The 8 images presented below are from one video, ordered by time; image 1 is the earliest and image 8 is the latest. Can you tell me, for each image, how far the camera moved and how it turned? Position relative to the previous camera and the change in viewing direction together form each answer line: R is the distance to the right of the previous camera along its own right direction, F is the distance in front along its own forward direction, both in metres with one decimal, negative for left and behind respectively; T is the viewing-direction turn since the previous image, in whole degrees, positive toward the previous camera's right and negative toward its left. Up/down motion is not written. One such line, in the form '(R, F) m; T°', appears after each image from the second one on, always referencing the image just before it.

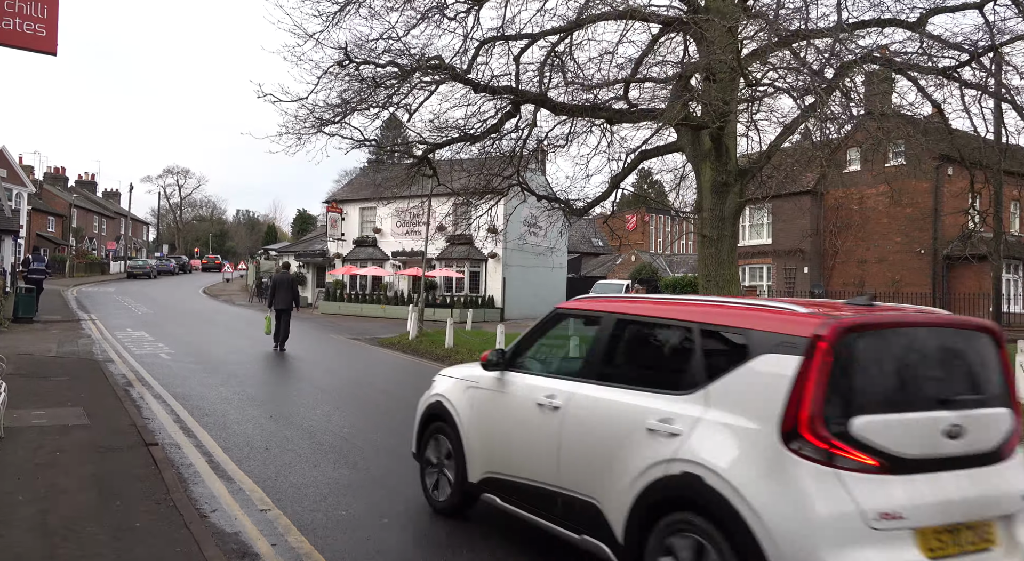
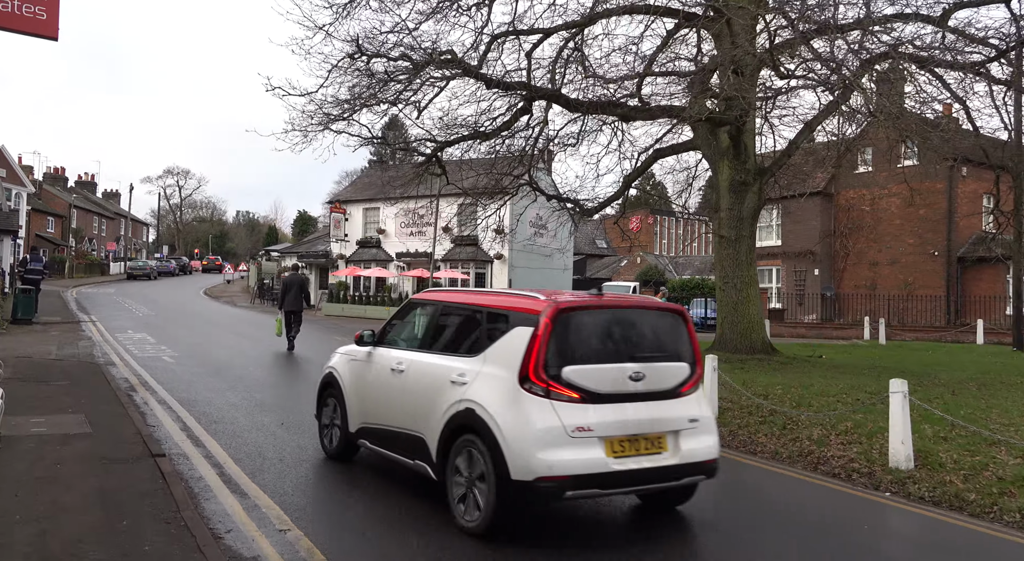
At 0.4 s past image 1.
(-0.2, +0.3) m; 0°
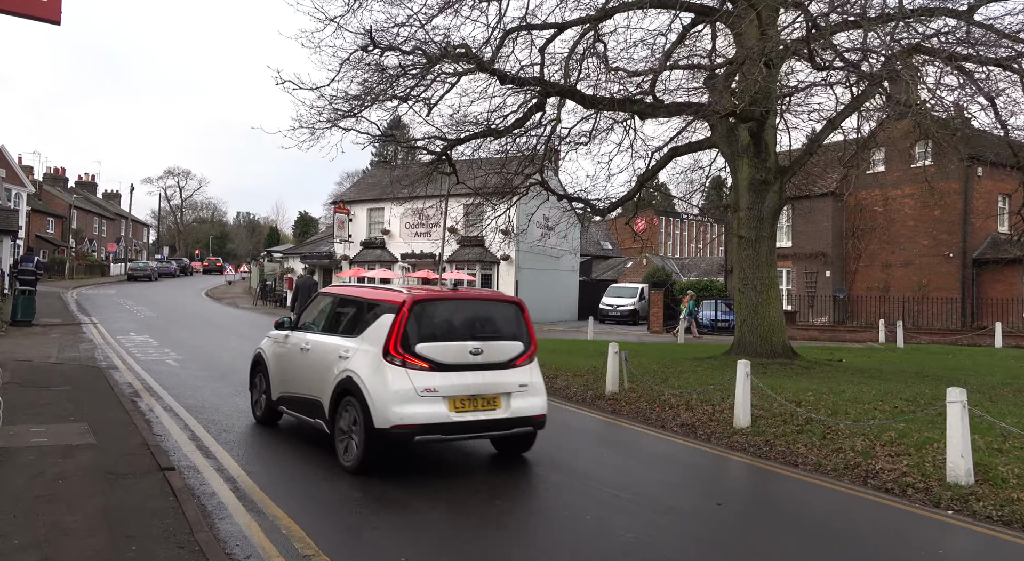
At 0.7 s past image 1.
(-0.2, +0.3) m; 0°
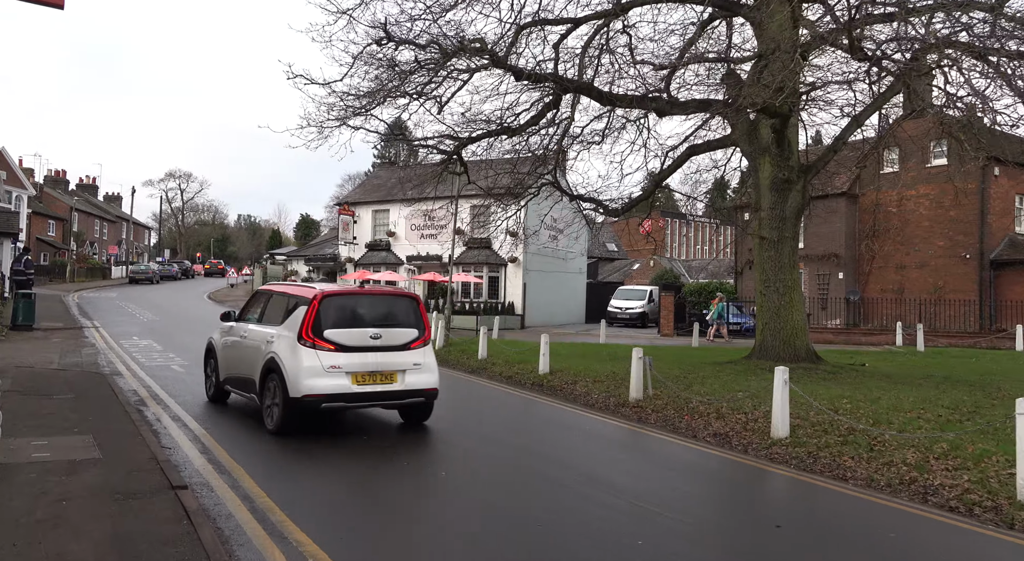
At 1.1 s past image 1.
(-0.3, +0.3) m; 0°
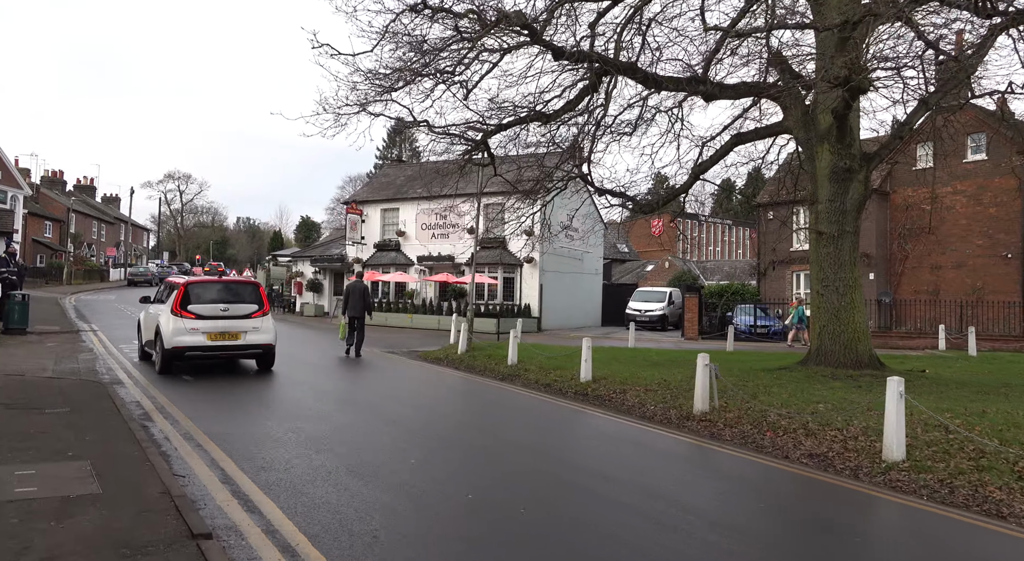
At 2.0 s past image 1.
(-0.6, +0.9) m; 0°
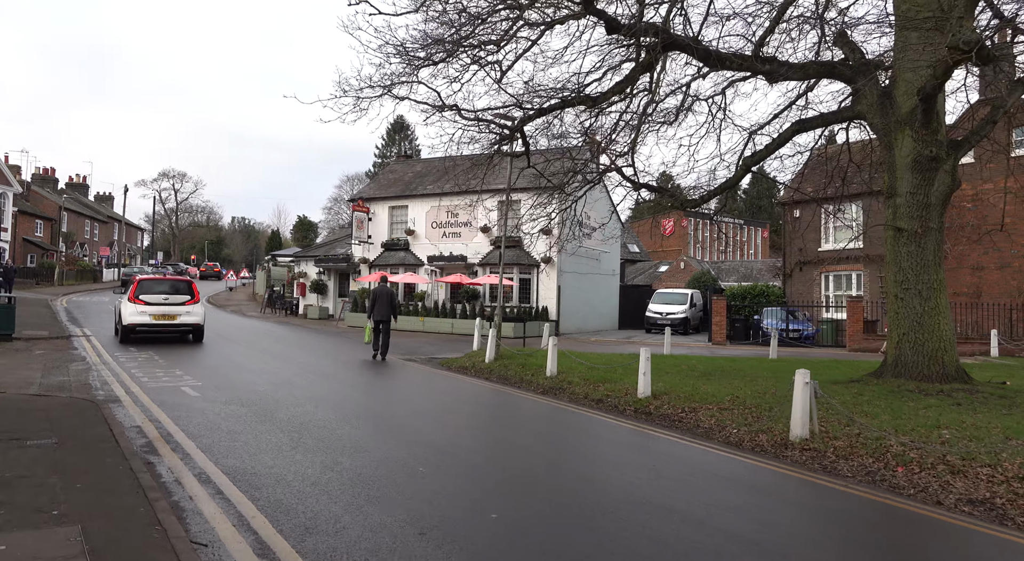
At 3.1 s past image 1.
(-0.7, +1.1) m; 0°
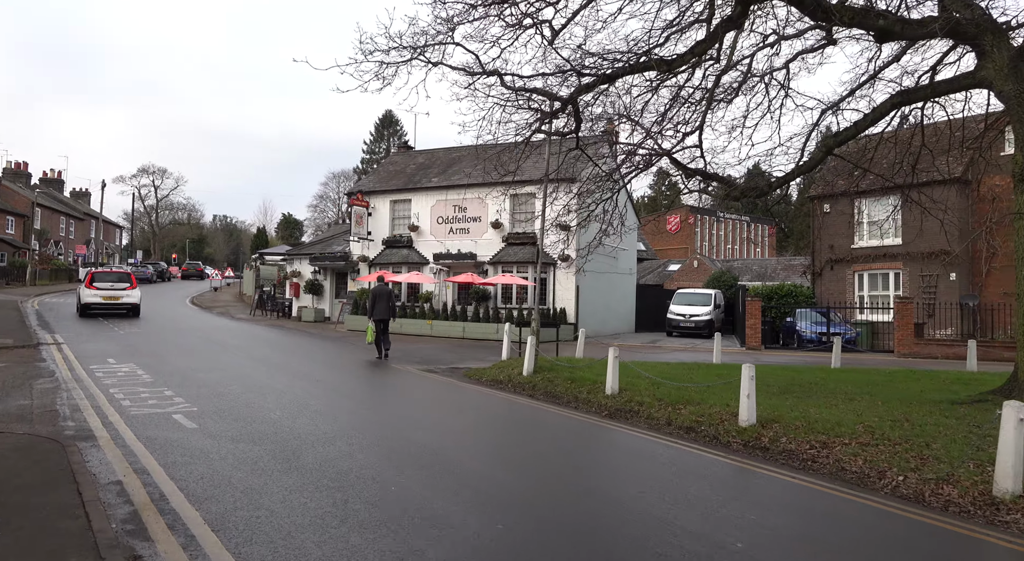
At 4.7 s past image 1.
(-1.0, +1.7) m; +1°
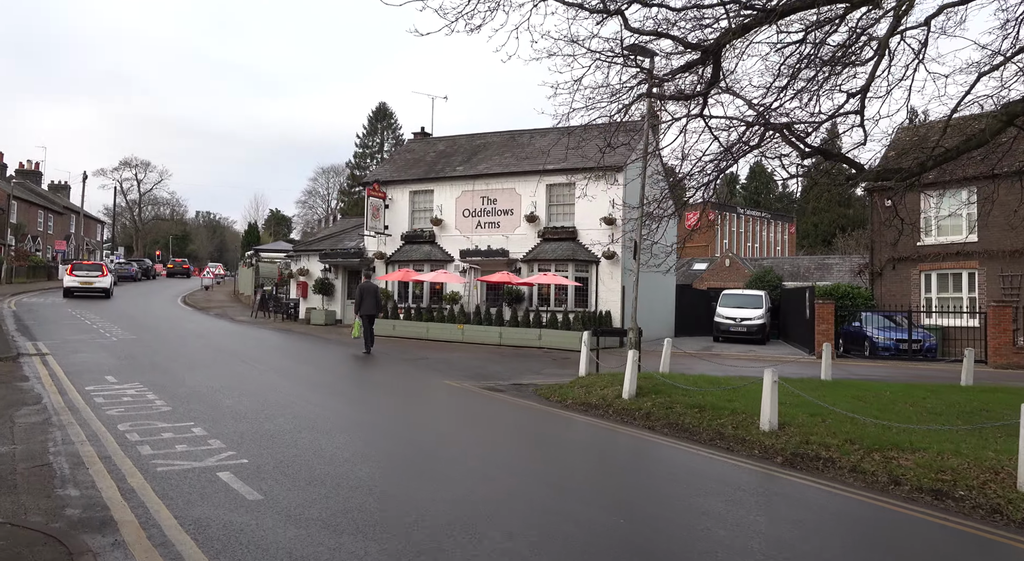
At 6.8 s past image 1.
(-1.6, +2.1) m; +1°
